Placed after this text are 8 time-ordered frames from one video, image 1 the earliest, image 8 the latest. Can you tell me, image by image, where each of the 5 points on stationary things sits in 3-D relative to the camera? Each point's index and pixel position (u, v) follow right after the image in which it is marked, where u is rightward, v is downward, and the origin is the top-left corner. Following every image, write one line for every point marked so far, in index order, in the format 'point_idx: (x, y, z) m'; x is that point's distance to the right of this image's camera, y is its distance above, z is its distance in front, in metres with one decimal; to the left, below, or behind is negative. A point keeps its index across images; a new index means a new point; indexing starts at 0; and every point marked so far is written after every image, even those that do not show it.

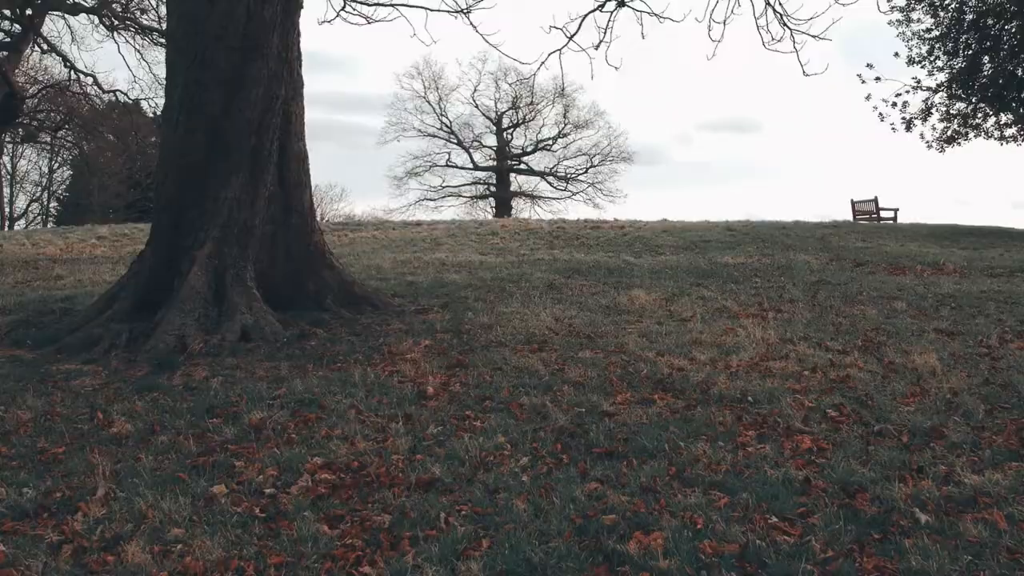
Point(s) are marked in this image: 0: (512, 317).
0: (0.0, -0.3, +9.9) m
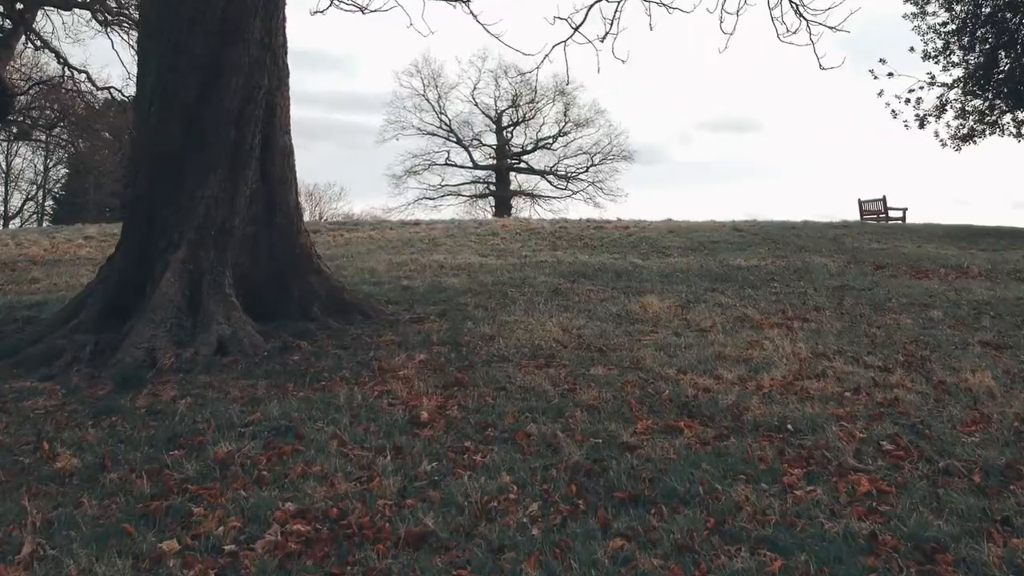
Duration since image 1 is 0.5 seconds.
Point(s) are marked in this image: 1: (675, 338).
0: (0.0, -0.4, +9.1) m
1: (+1.6, -0.5, +8.5) m
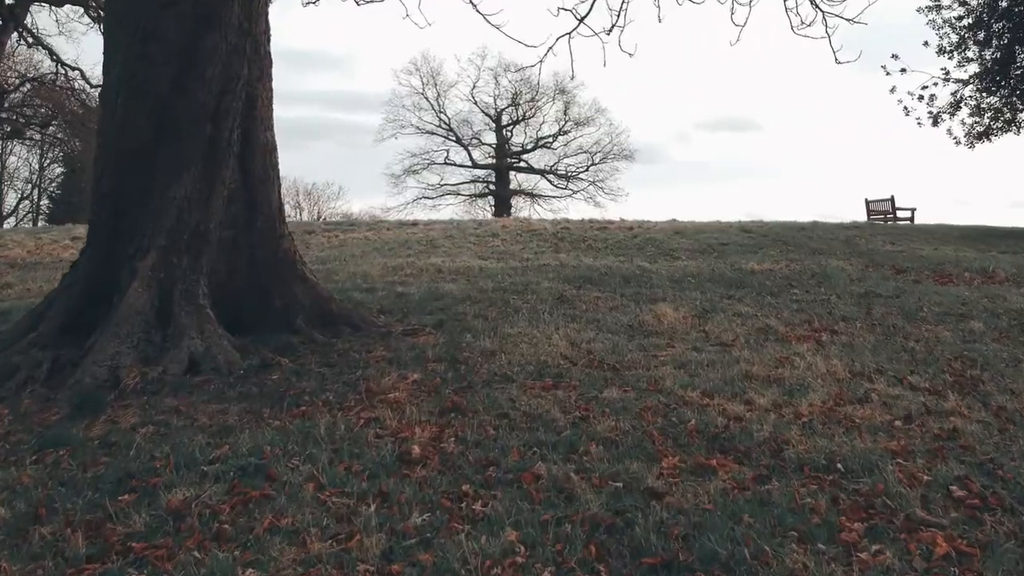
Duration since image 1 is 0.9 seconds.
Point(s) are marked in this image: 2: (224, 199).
0: (+0.1, -0.5, +8.3) m
1: (+1.7, -0.6, +7.7) m
2: (-2.8, +0.9, +8.2) m
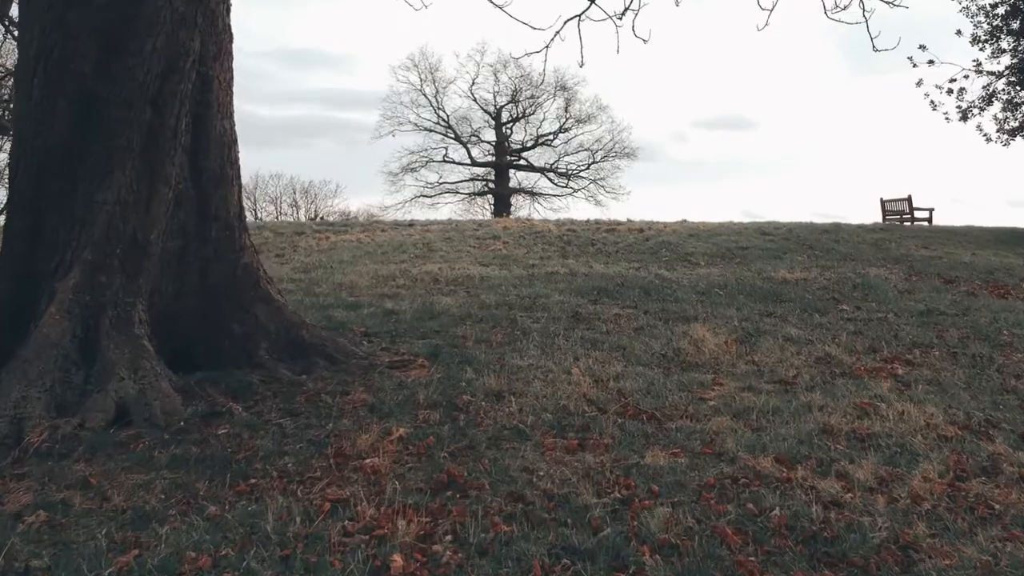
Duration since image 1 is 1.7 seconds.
0: (+0.2, -0.7, +6.7) m
1: (+1.8, -0.8, +6.2) m
2: (-2.7, +0.7, +6.7) m
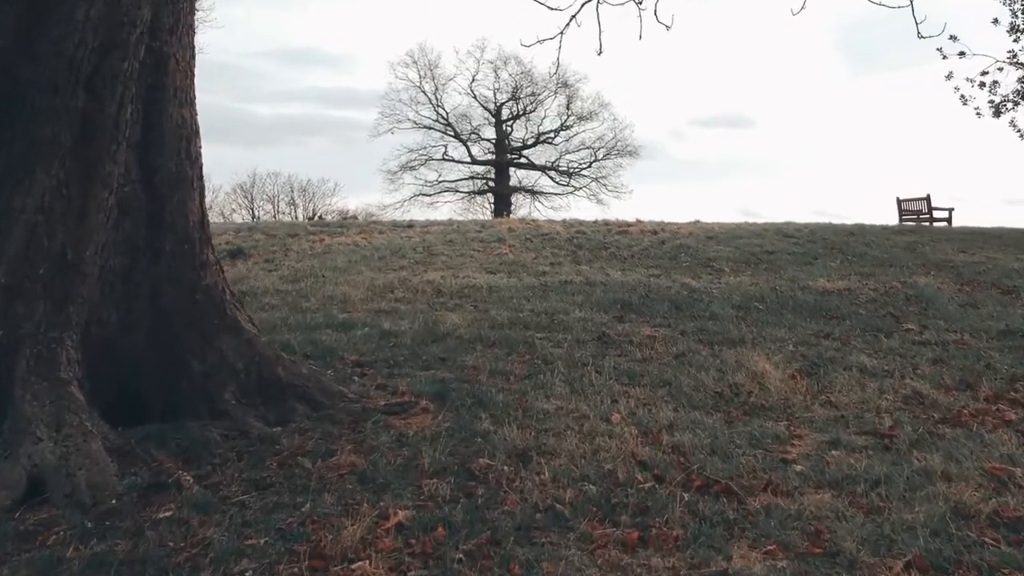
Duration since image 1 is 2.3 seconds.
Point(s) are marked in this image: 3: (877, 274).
0: (+0.3, -0.9, +5.4) m
1: (+1.9, -1.0, +4.9) m
2: (-2.5, +0.5, +5.4) m
3: (+6.0, +0.2, +14.0) m
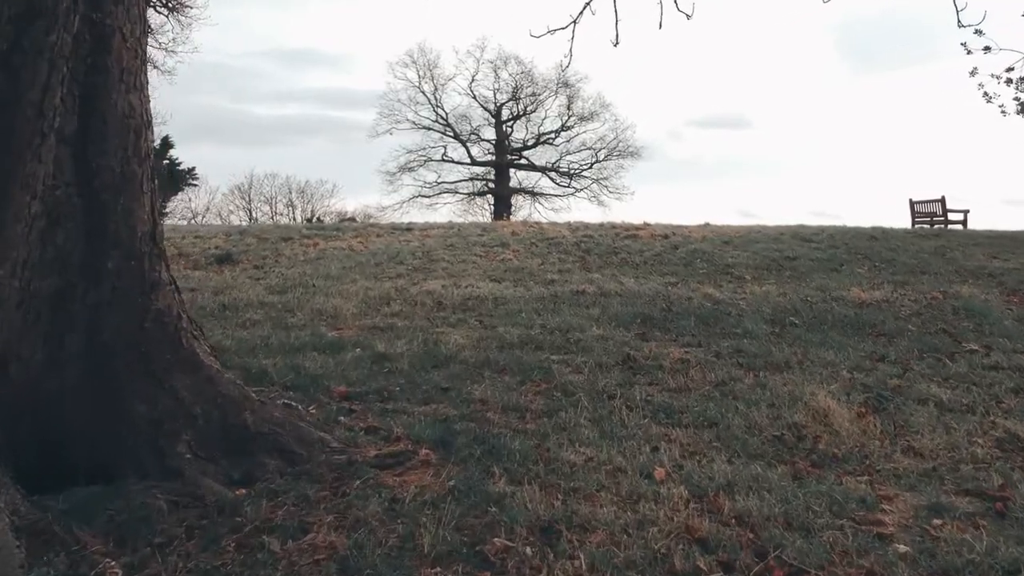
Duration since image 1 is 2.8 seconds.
0: (+0.4, -1.0, +4.4) m
1: (+2.0, -1.1, +3.8) m
2: (-2.4, +0.4, +4.3) m
3: (+6.1, +0.1, +13.0) m
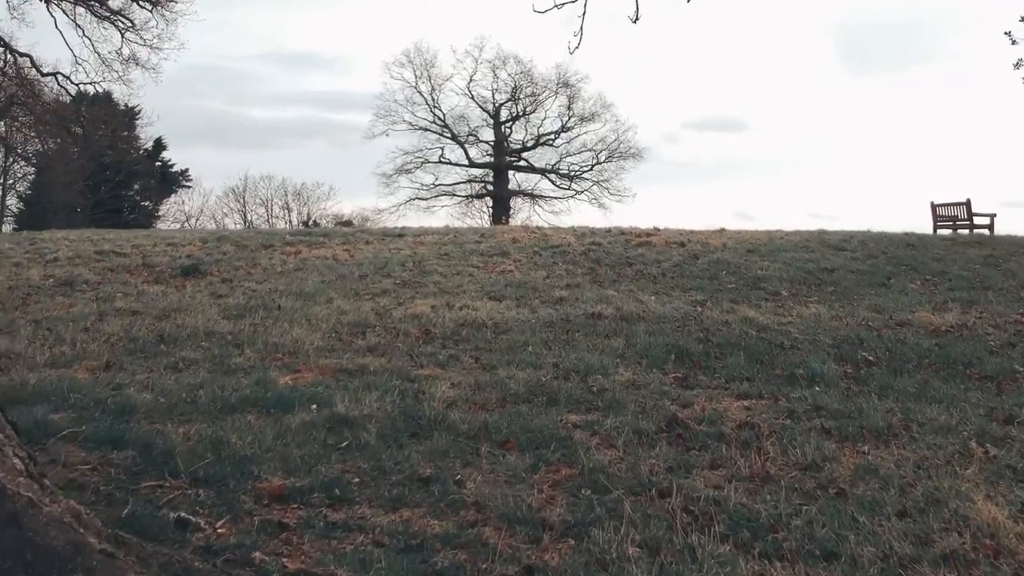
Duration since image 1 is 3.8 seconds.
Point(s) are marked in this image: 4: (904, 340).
0: (+0.5, -1.3, +2.5) m
1: (+2.1, -1.4, +1.9) m
2: (-2.4, +0.1, +2.4) m
3: (+6.1, -0.2, +11.1) m
4: (+3.9, -0.5, +8.5) m
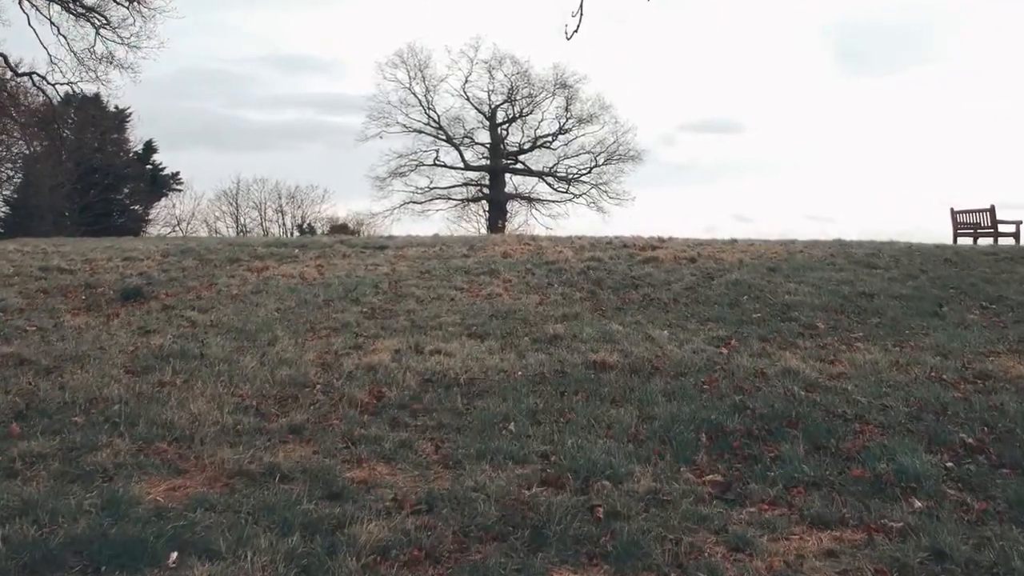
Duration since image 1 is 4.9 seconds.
0: (+0.3, -1.6, +0.5) m
1: (+1.9, -1.7, -0.1) m
2: (-2.5, -0.3, +0.4) m
3: (+6.0, -0.6, +9.1) m
4: (+3.8, -0.9, +6.6) m
